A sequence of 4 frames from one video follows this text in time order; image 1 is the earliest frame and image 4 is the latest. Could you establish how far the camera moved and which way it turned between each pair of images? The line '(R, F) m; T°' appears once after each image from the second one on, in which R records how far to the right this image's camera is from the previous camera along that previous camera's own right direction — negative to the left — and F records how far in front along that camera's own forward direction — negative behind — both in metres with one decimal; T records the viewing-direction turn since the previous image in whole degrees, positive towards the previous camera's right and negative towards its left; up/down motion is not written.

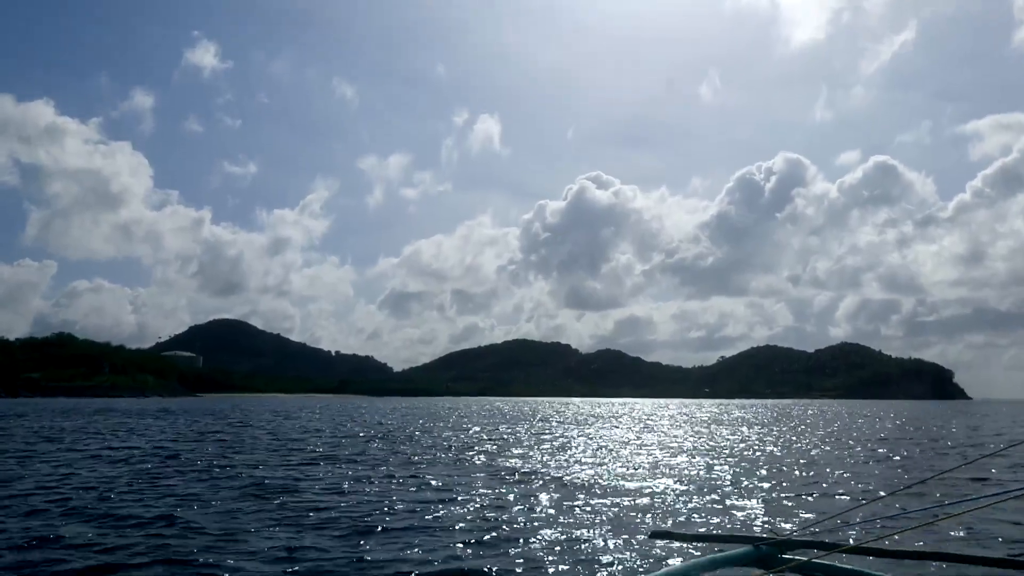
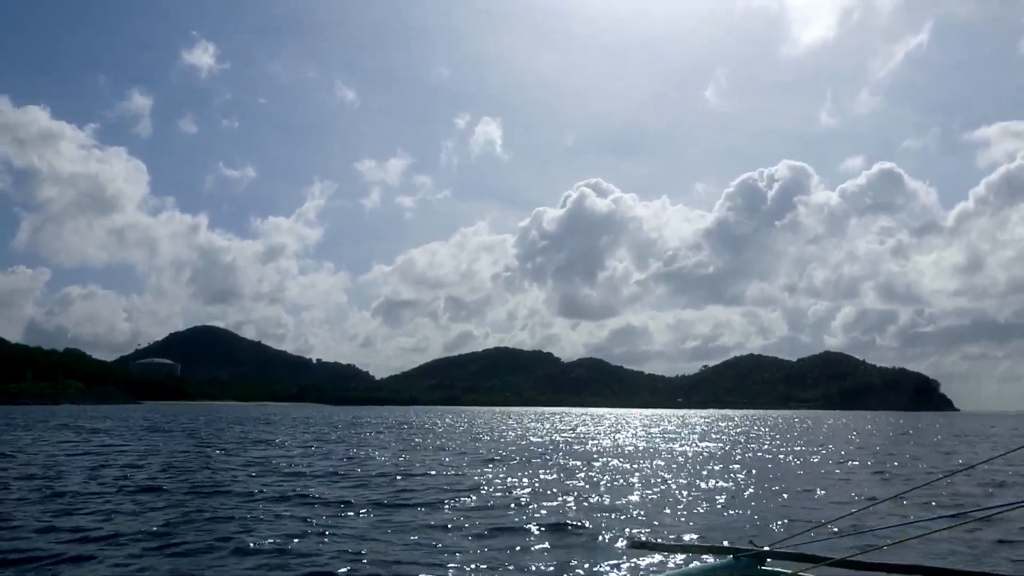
(+1.6, -0.4) m; 0°
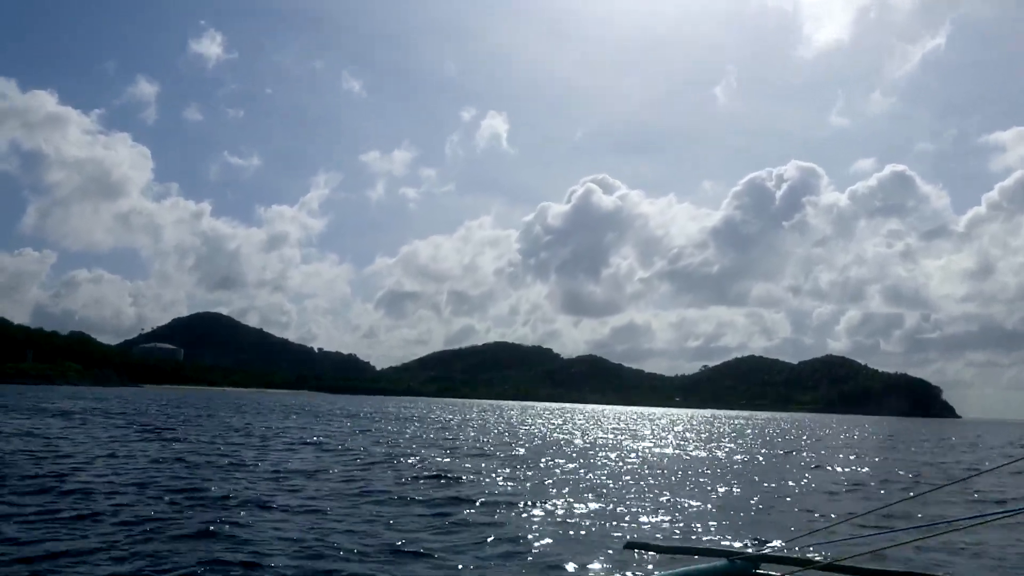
(+0.1, -0.1) m; 0°
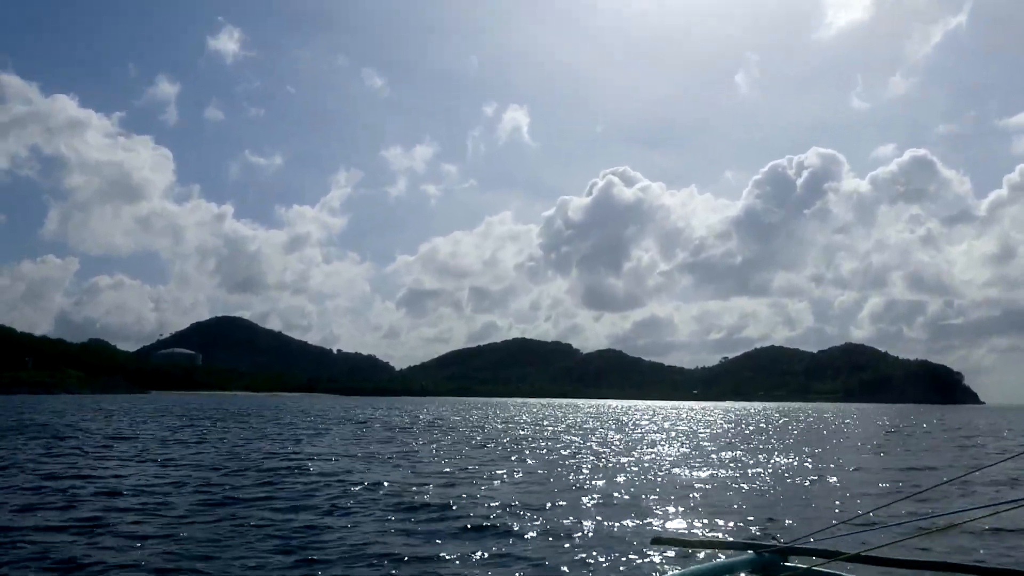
(+0.3, 0.0) m; -1°
